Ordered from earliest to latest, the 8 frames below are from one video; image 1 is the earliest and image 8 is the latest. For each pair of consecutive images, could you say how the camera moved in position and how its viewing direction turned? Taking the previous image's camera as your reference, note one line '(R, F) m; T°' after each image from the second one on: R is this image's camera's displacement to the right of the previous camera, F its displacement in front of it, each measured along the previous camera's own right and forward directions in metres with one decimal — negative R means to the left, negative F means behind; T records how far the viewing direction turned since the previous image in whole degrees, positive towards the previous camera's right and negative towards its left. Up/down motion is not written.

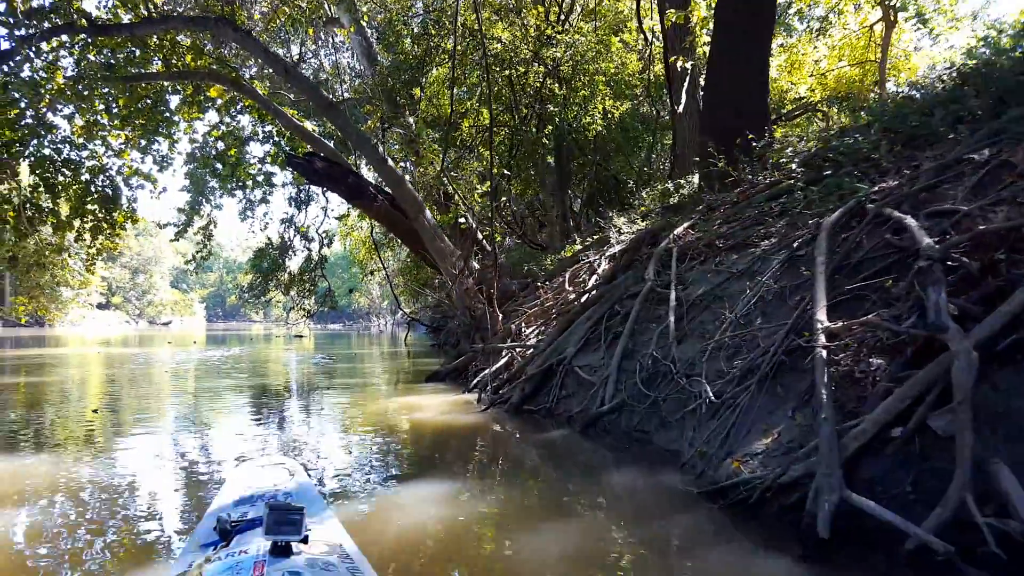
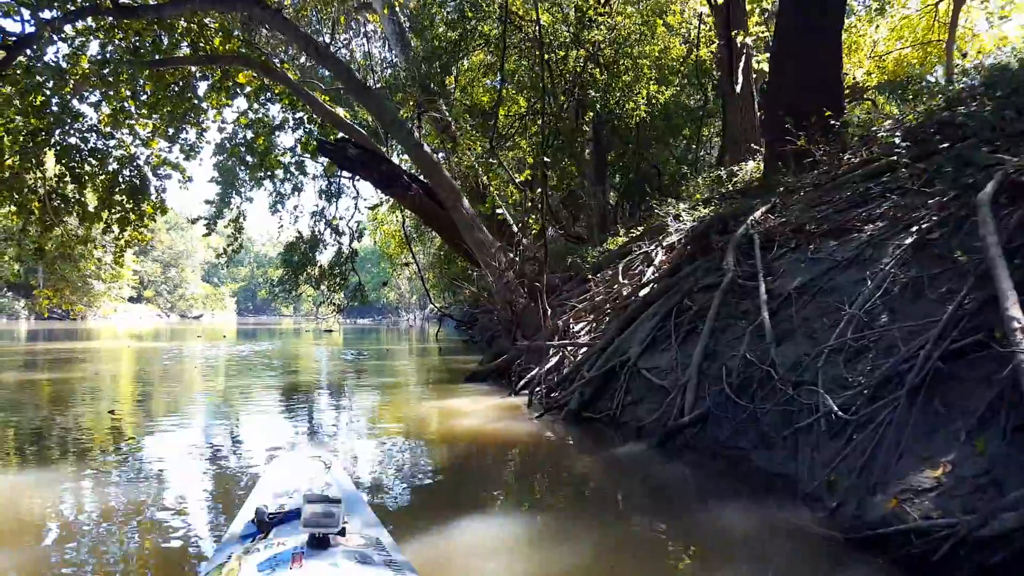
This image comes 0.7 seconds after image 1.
(-0.2, +0.5) m; -2°
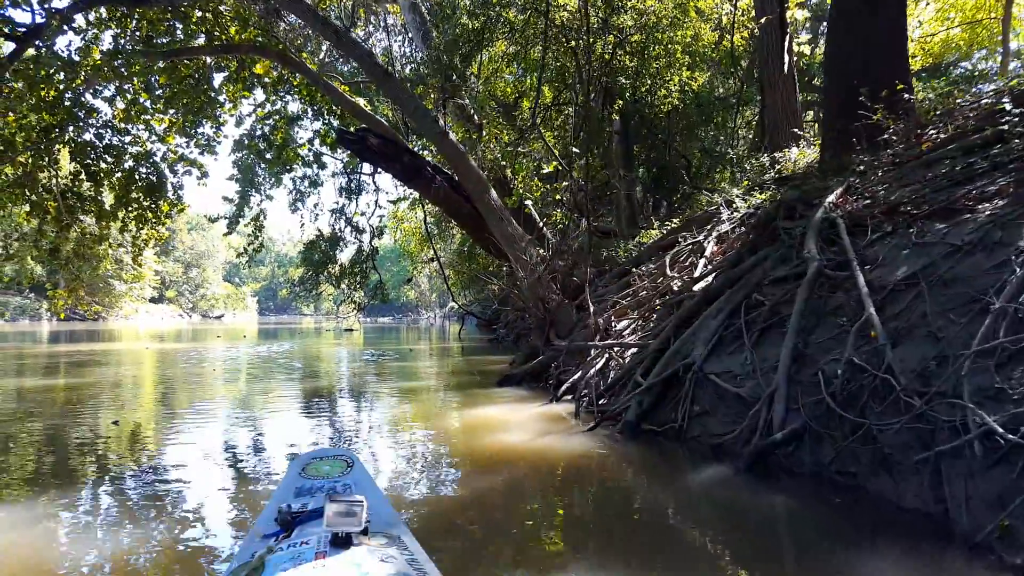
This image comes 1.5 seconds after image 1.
(-0.1, +0.5) m; -2°
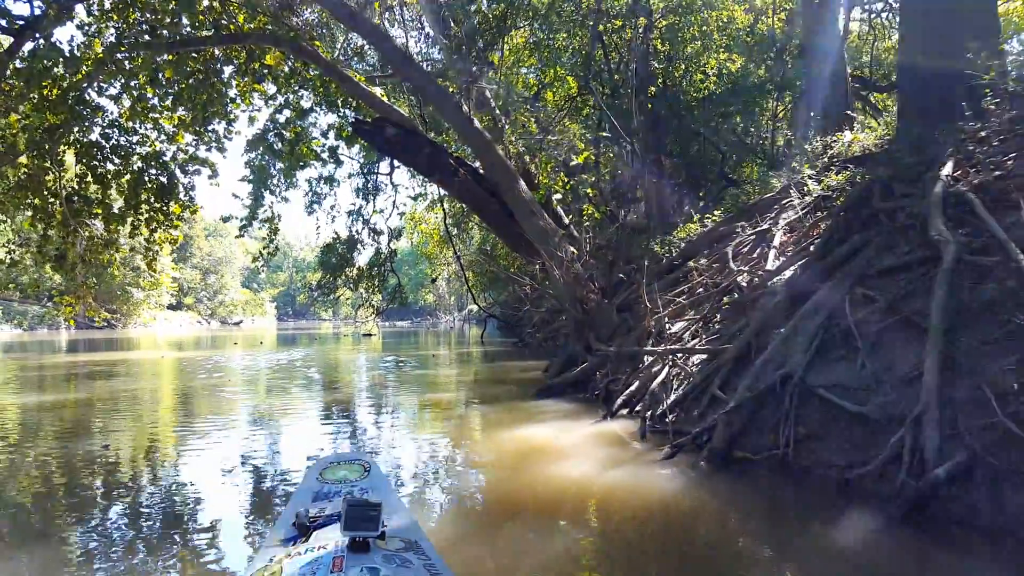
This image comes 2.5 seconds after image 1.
(-0.1, +0.6) m; -1°
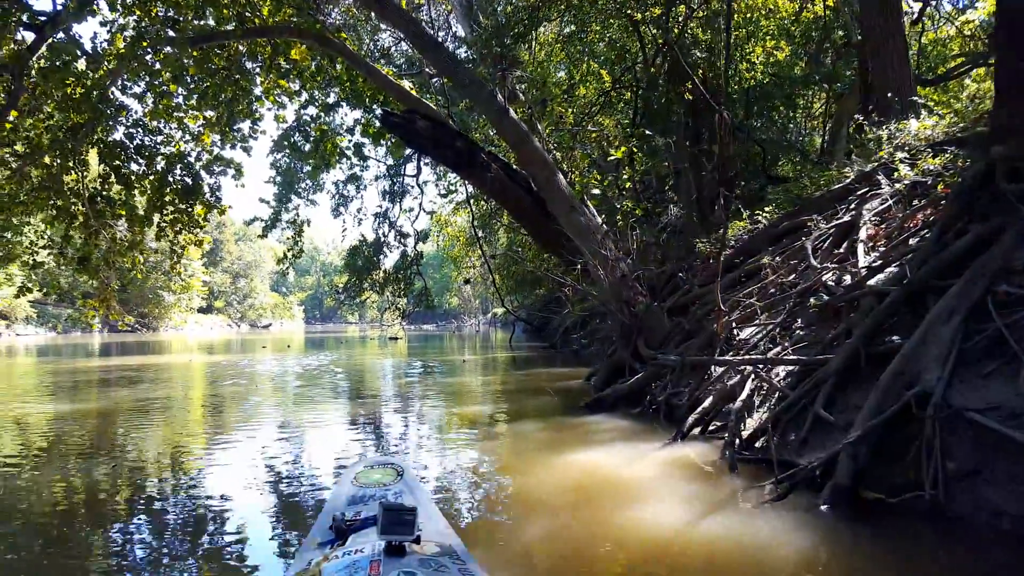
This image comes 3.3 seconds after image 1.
(-0.1, +0.5) m; -2°
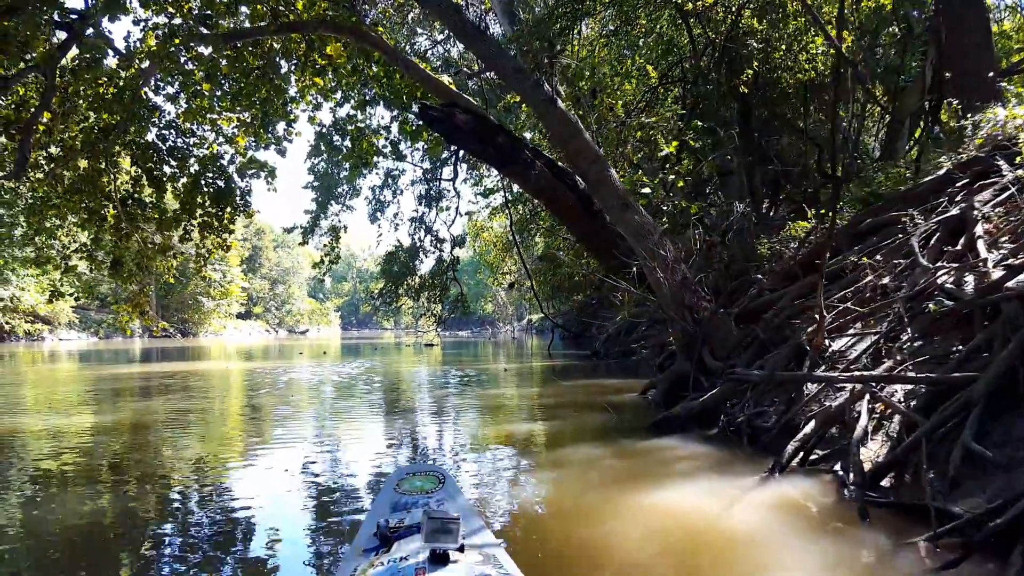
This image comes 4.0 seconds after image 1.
(-0.1, +0.5) m; -3°
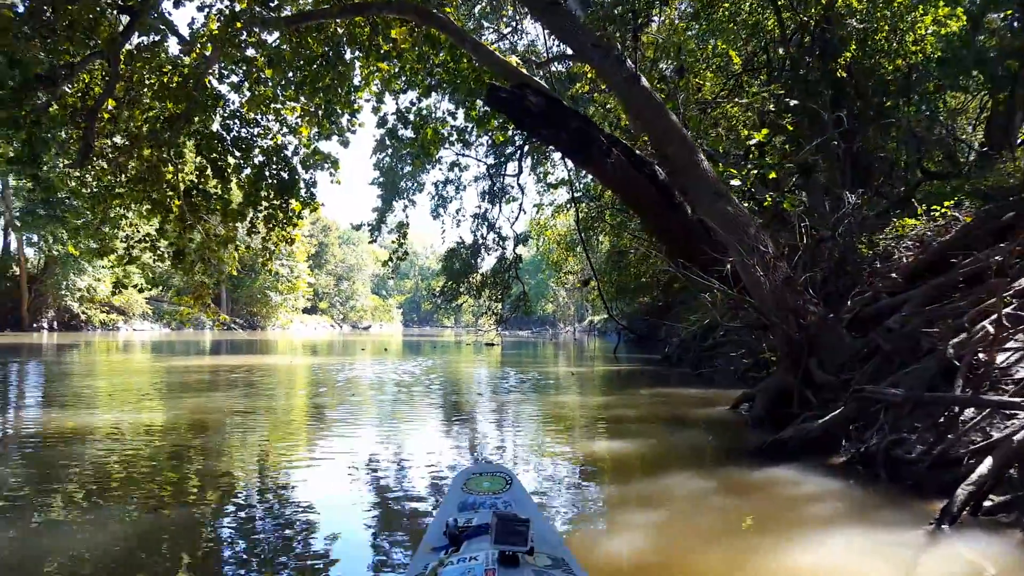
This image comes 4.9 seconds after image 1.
(-0.1, +0.5) m; -5°
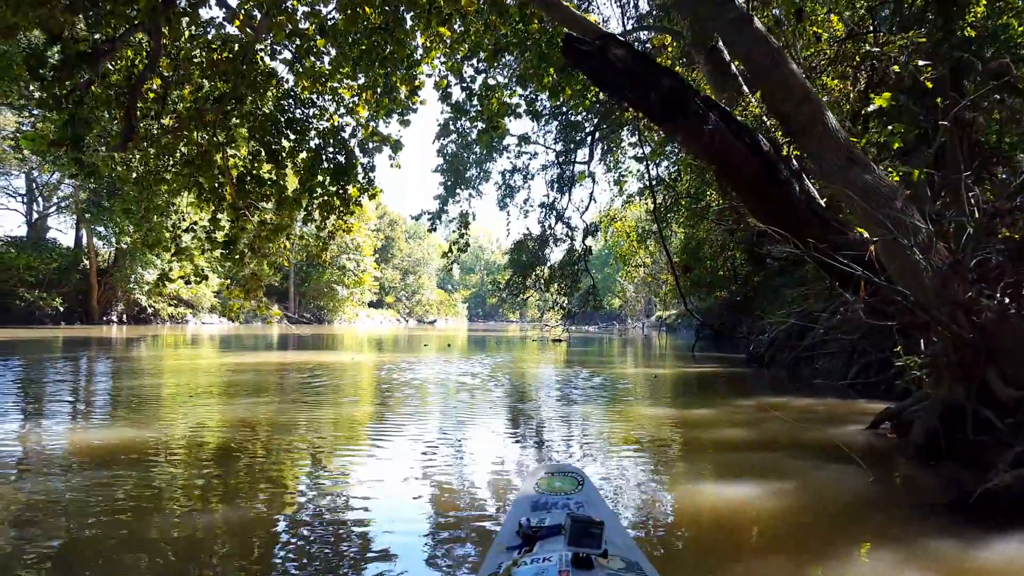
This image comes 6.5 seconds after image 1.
(-0.1, +0.9) m; -5°
